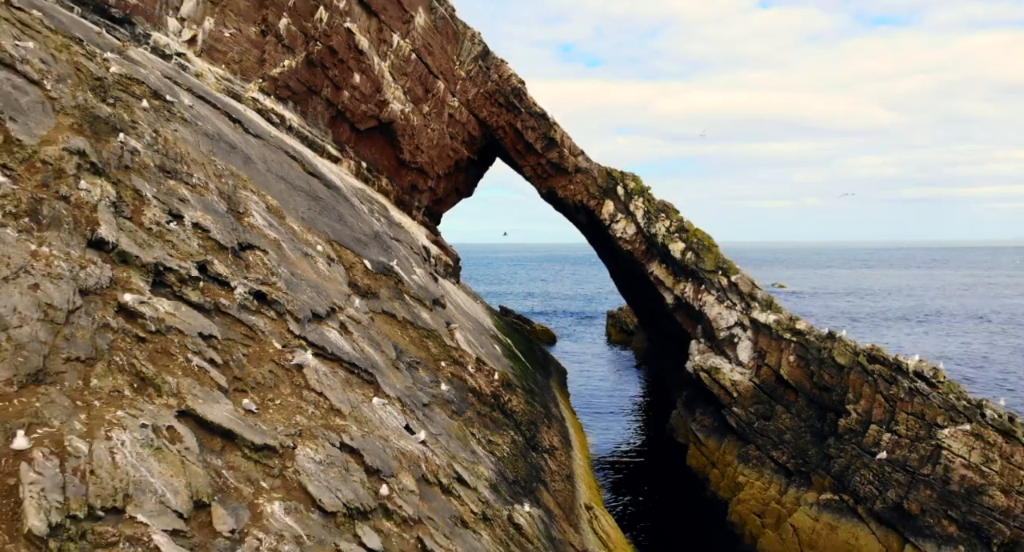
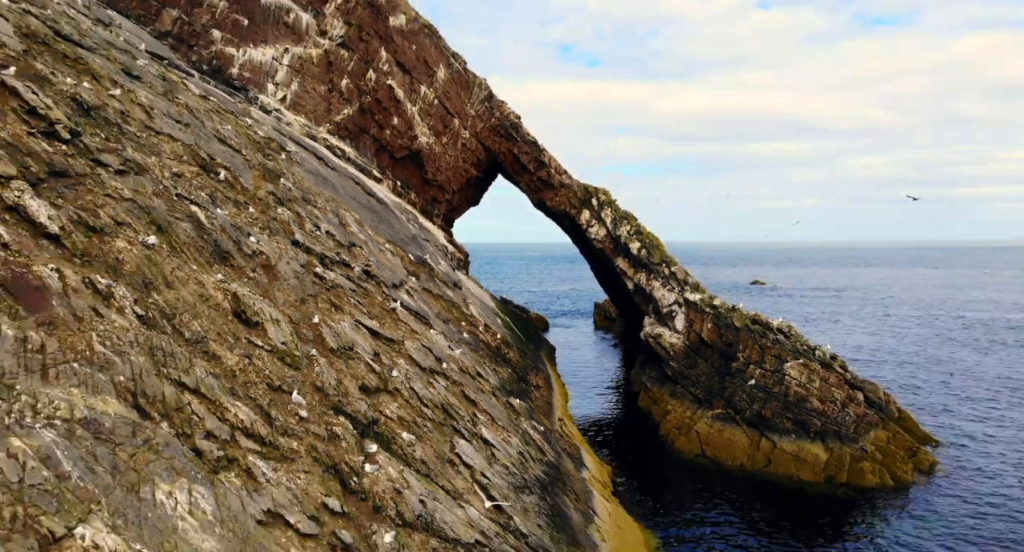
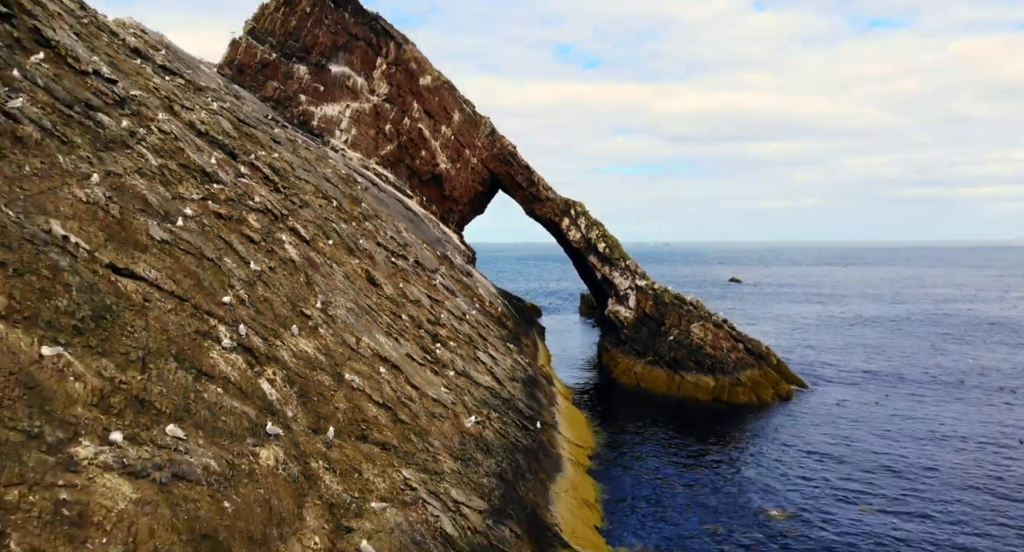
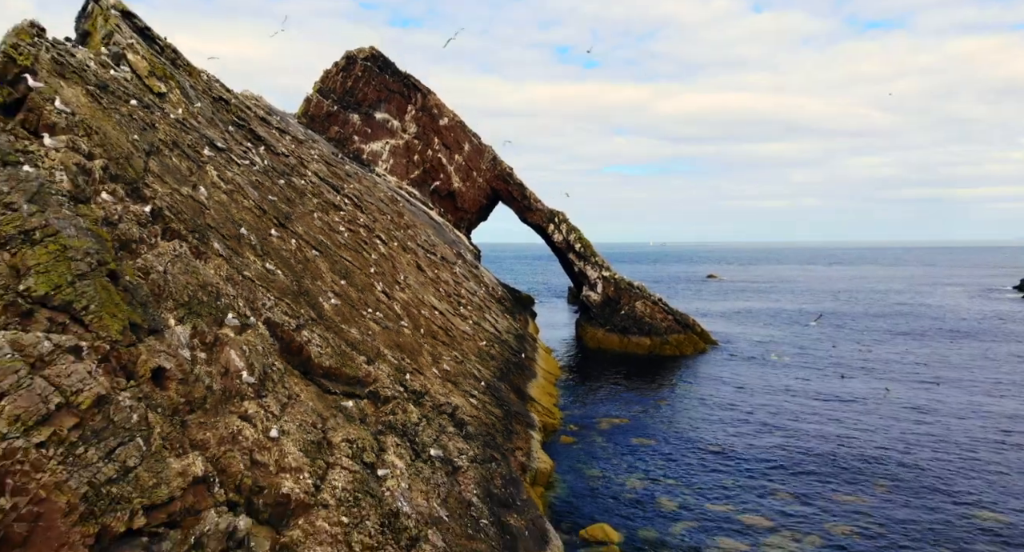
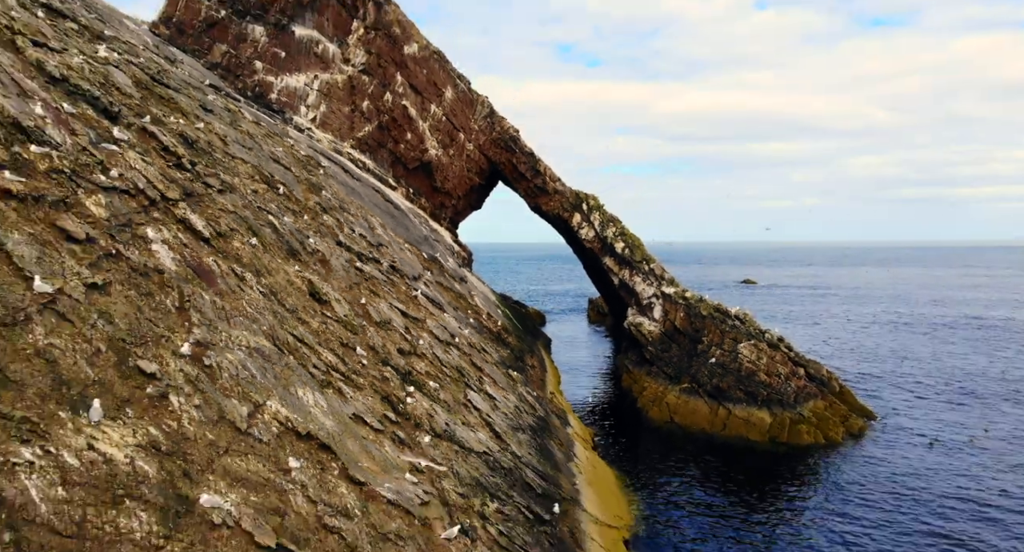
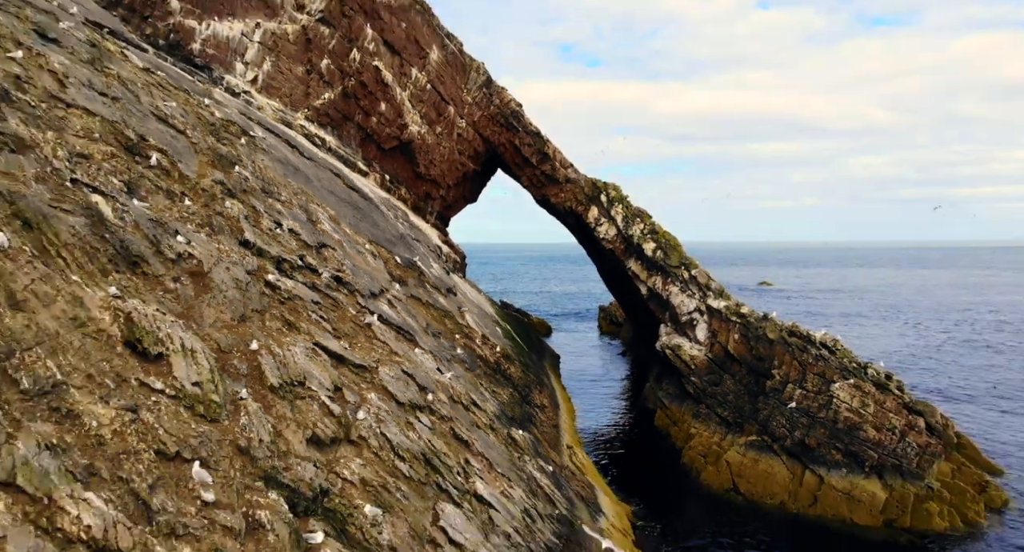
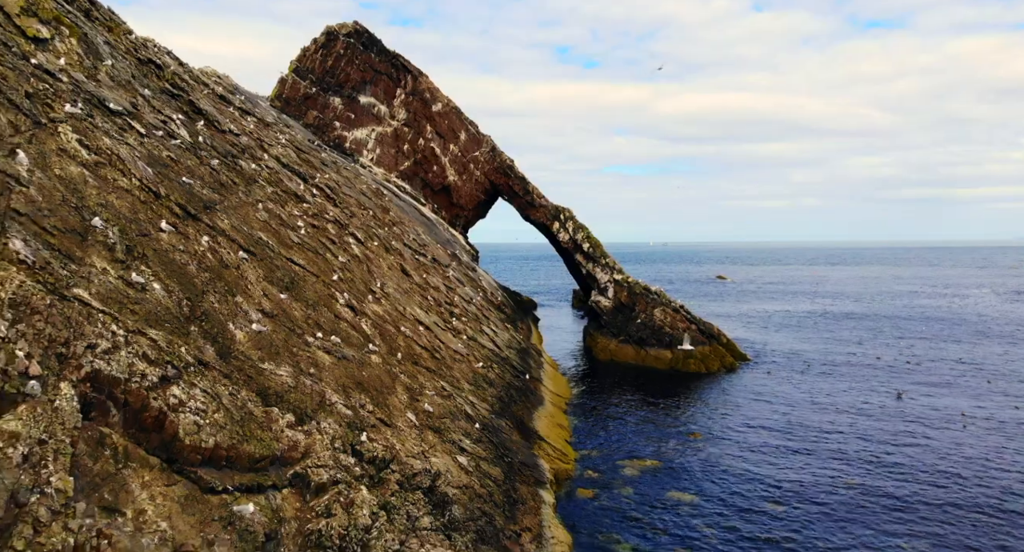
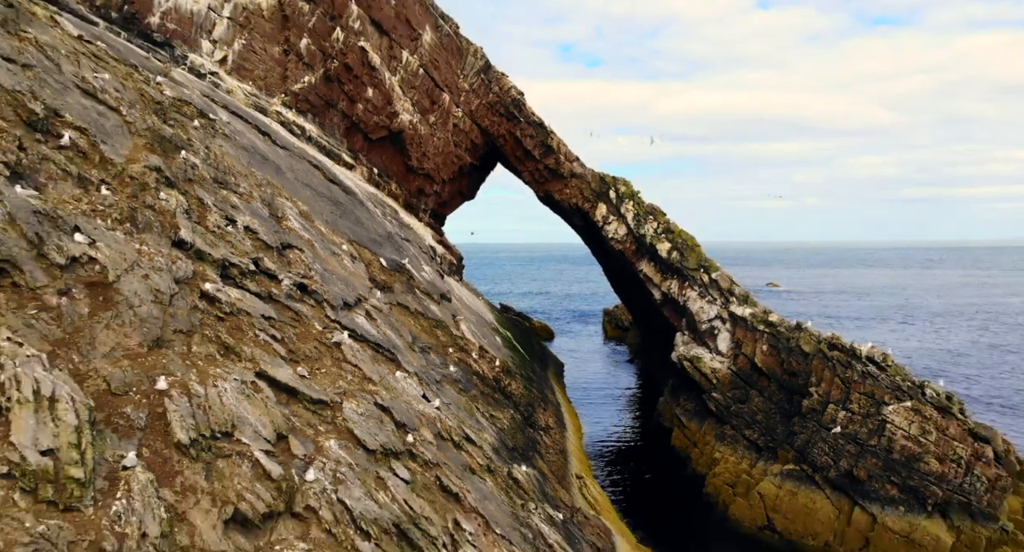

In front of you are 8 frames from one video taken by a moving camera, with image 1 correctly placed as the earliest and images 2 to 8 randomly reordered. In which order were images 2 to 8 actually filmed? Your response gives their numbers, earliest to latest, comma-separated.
8, 6, 2, 5, 3, 7, 4
